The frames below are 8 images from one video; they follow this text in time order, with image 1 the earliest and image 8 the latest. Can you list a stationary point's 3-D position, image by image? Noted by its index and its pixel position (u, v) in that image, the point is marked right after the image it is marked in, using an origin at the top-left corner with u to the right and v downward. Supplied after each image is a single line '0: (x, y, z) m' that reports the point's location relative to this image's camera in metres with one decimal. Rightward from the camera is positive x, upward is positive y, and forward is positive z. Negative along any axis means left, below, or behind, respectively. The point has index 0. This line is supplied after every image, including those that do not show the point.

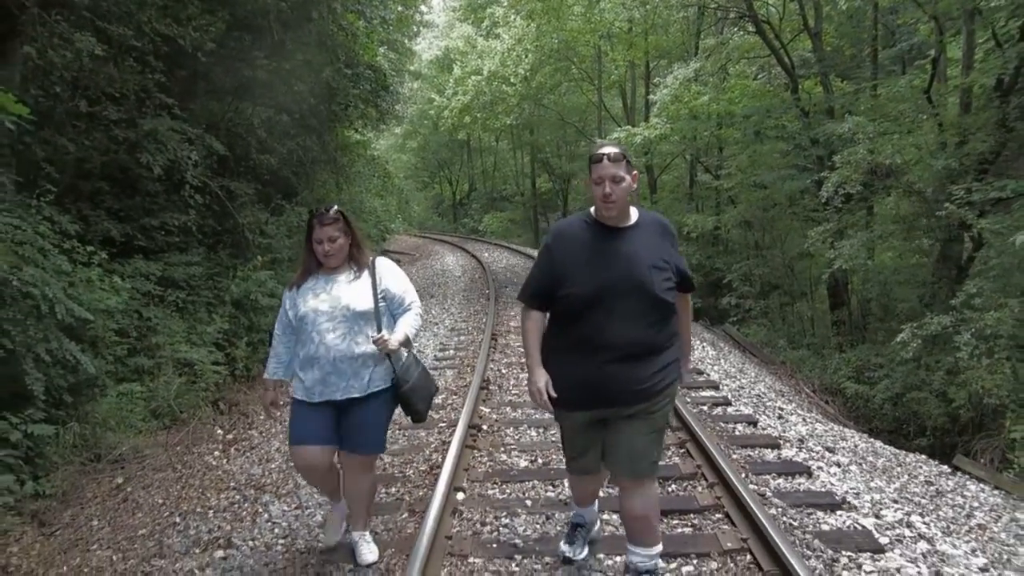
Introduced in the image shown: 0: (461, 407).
0: (-0.3, -0.8, +5.6) m
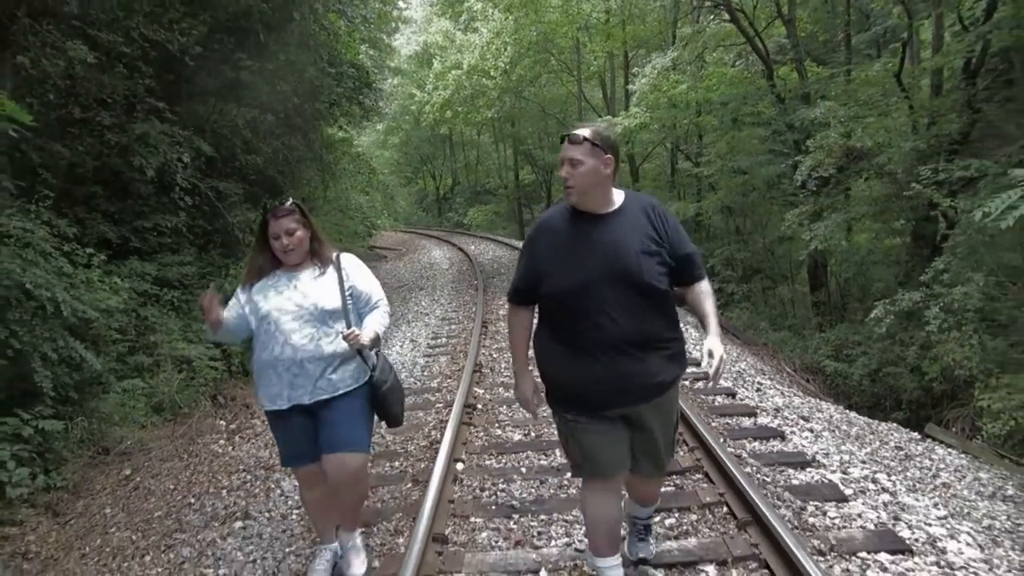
0: (-0.4, -0.7, +5.8) m
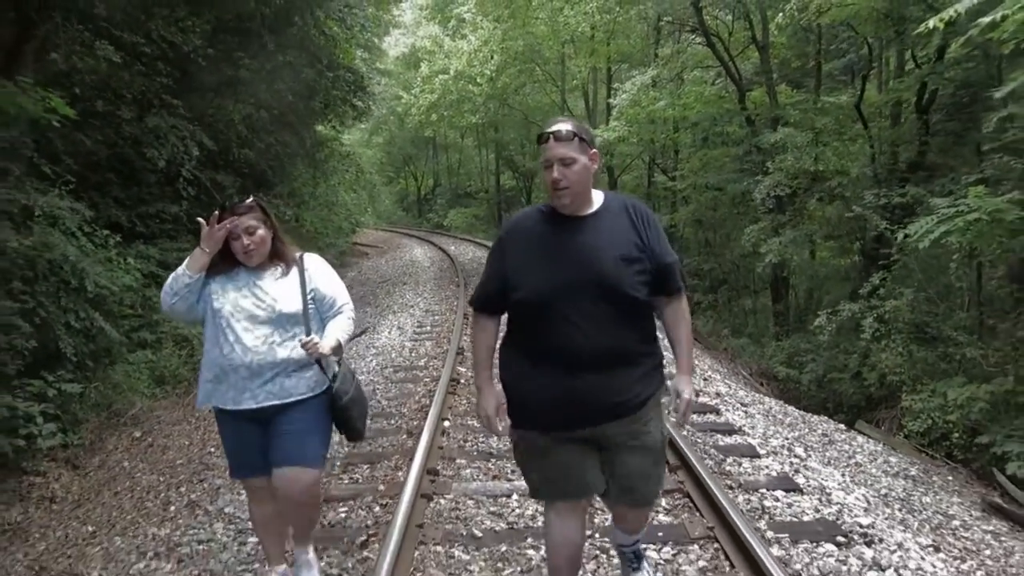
0: (-0.6, -0.7, +6.6) m
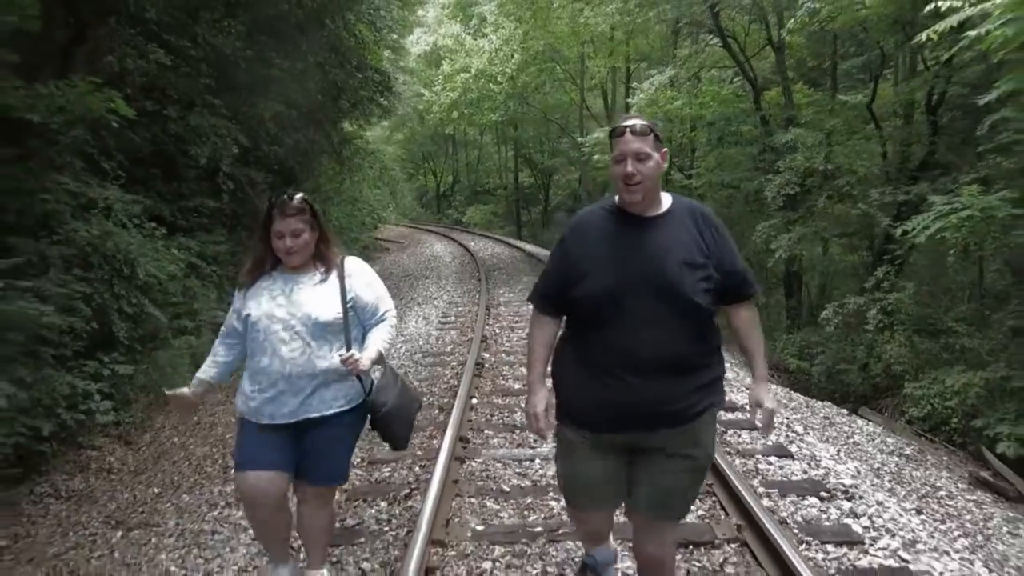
0: (-0.4, -0.6, +7.1) m
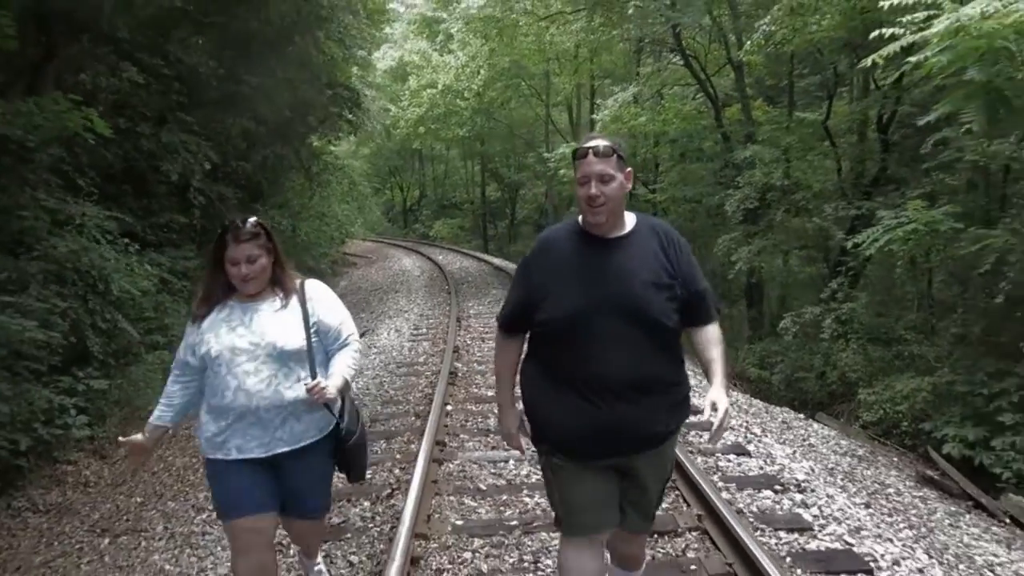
0: (-0.7, -0.7, +7.3) m
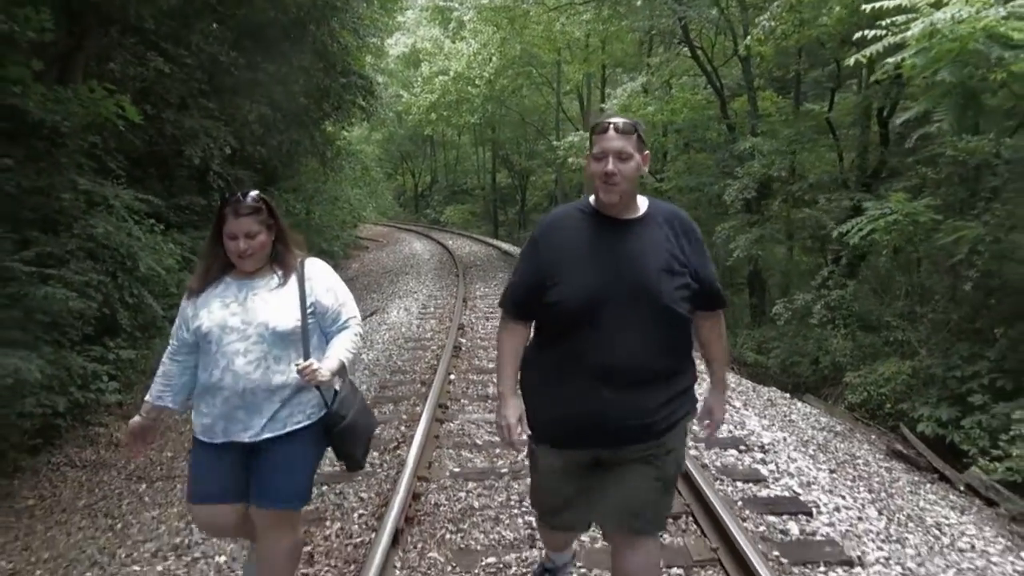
0: (-0.7, -0.5, +7.8) m
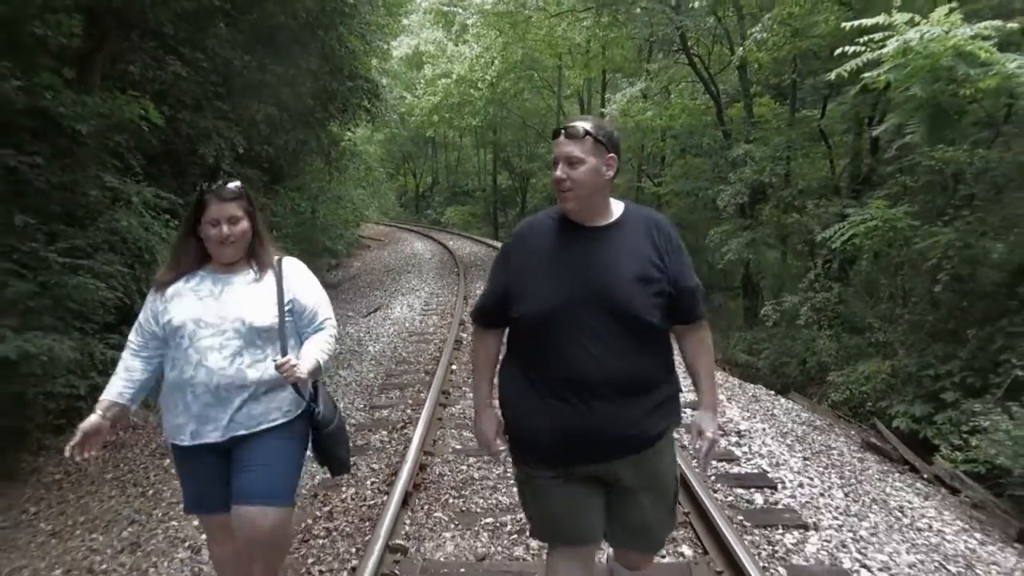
0: (-0.7, -0.5, +8.2) m
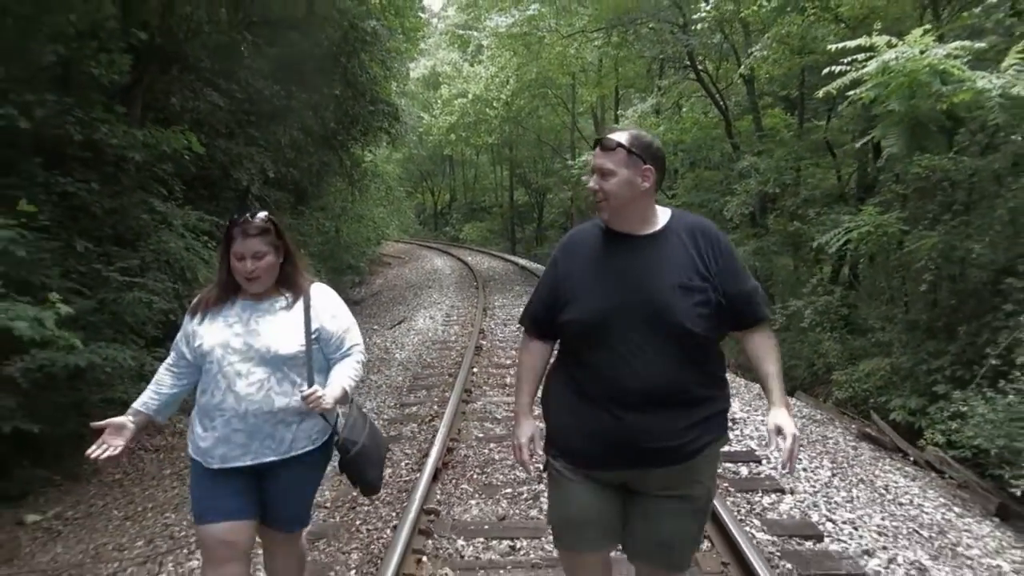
0: (-0.5, -0.6, +8.8) m
